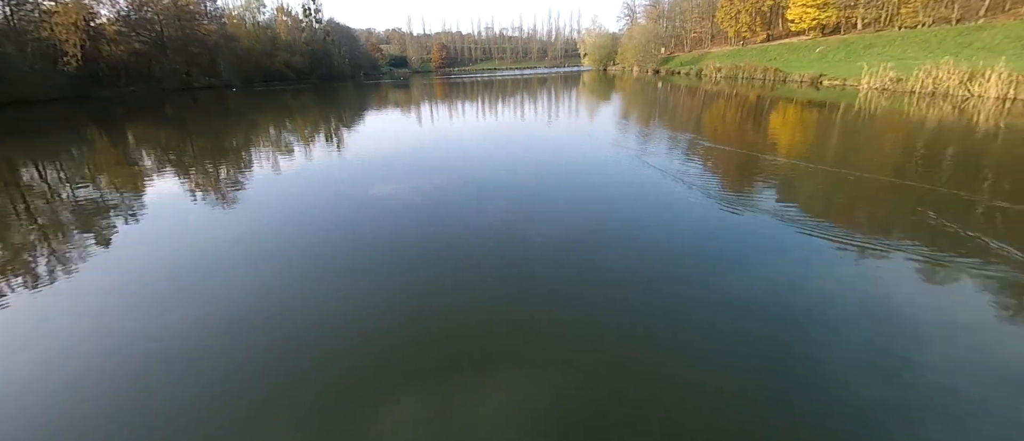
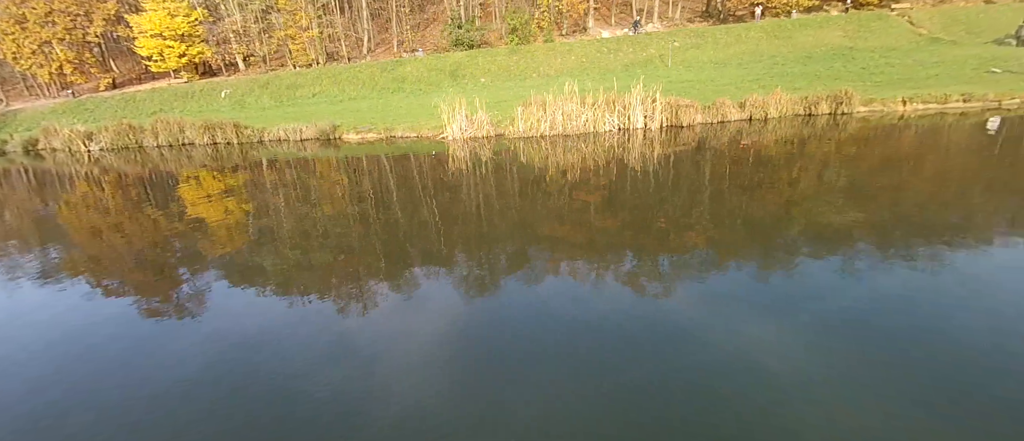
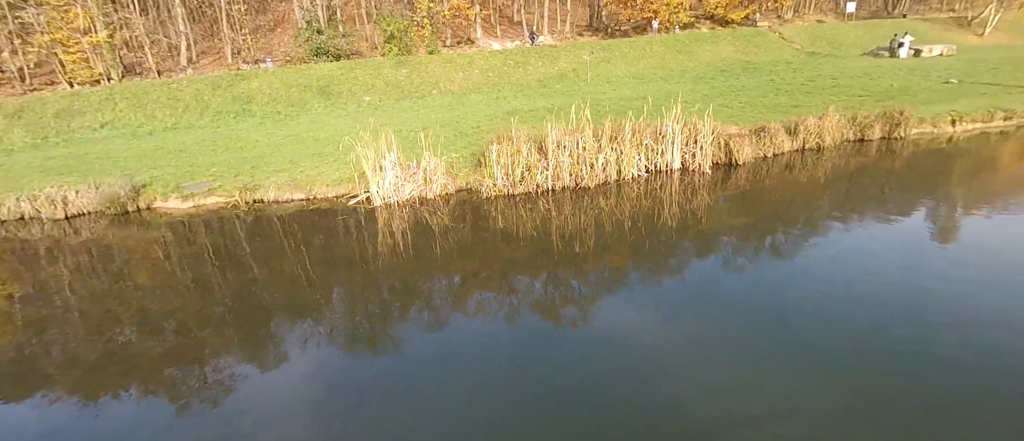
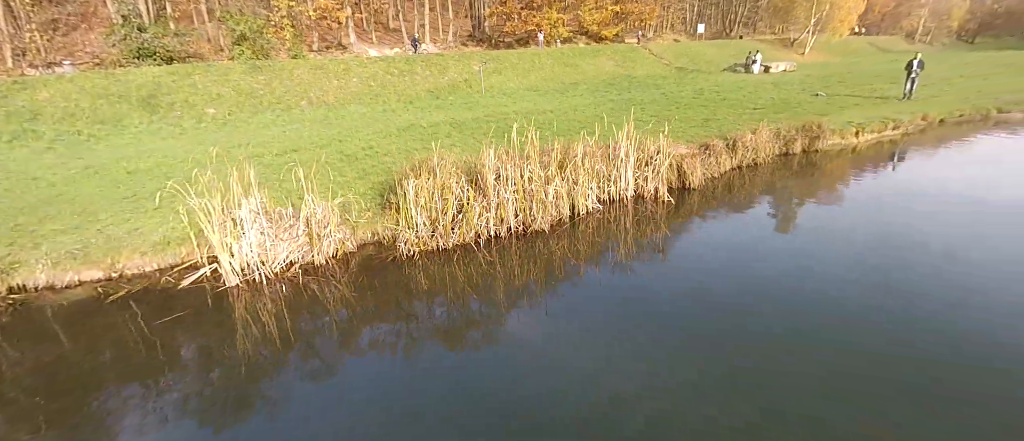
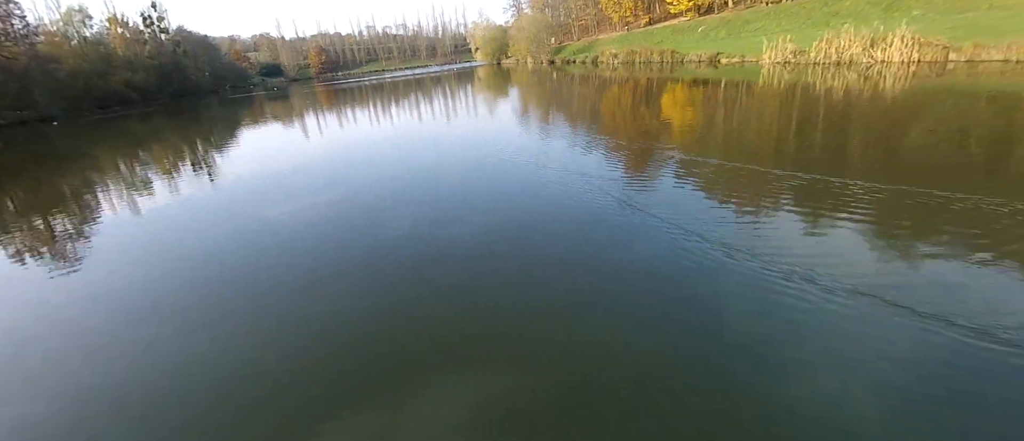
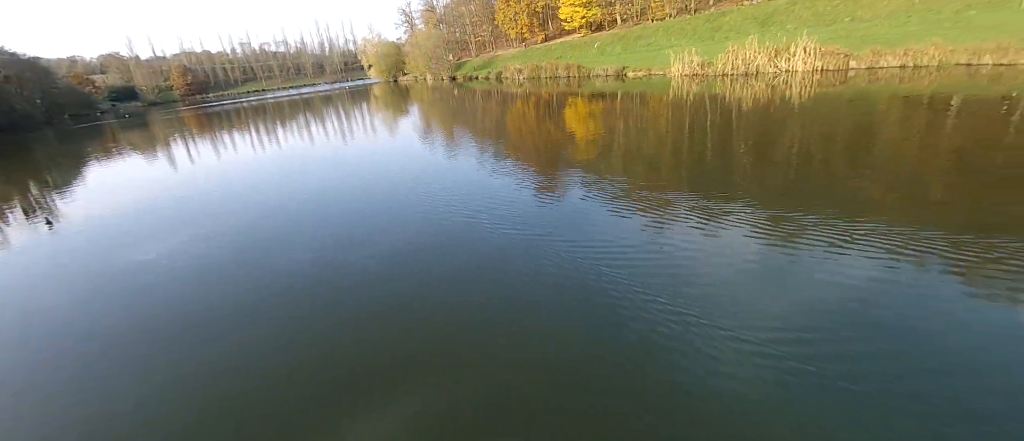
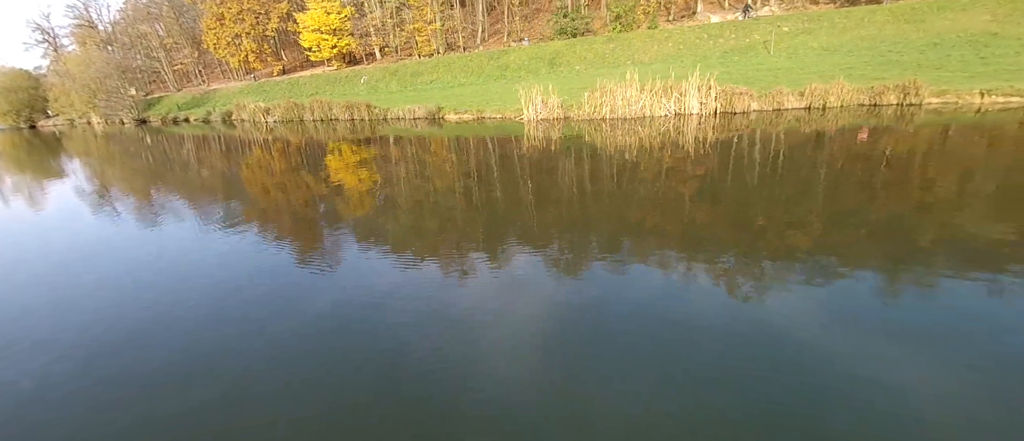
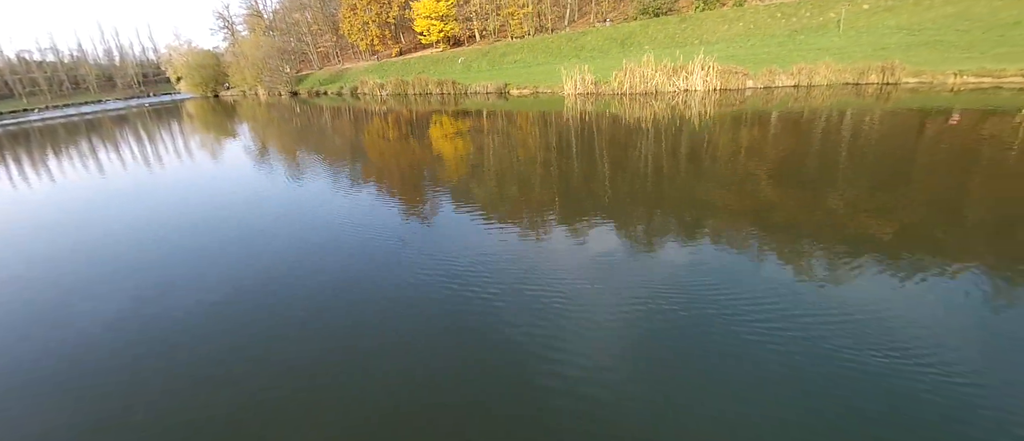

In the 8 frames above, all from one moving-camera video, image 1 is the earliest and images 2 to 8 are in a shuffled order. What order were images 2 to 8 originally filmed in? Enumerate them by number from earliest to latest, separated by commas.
5, 6, 8, 7, 2, 3, 4
